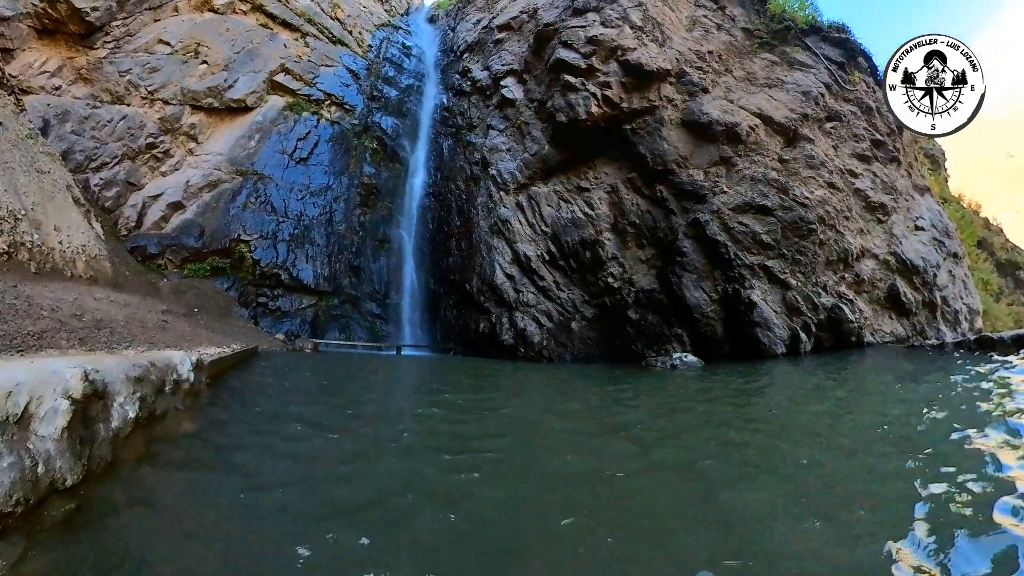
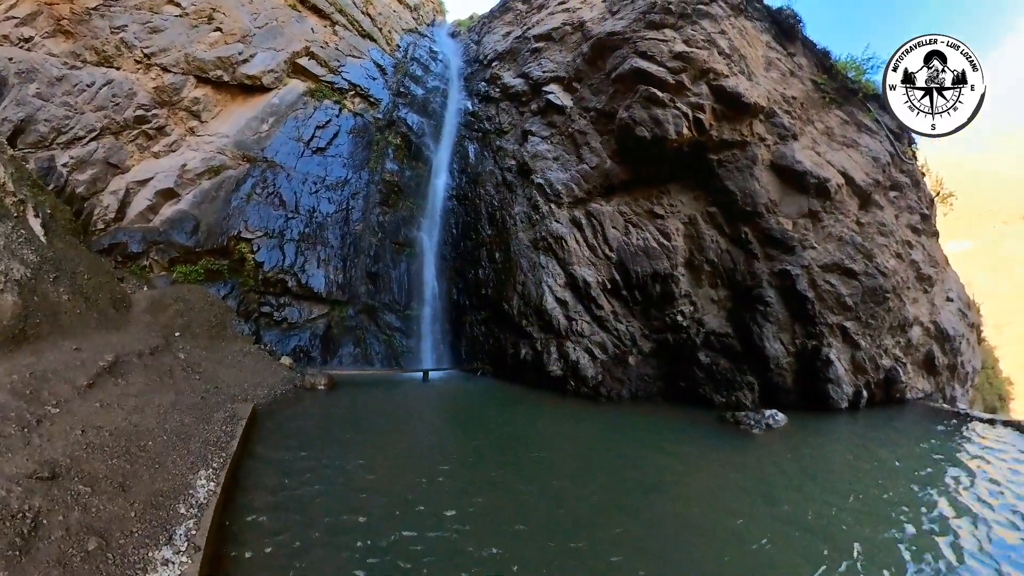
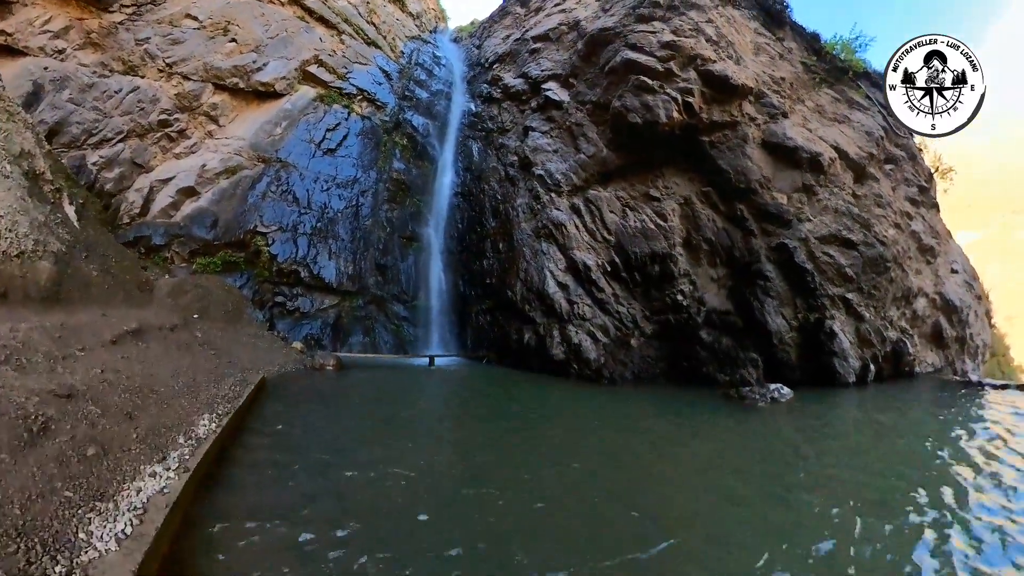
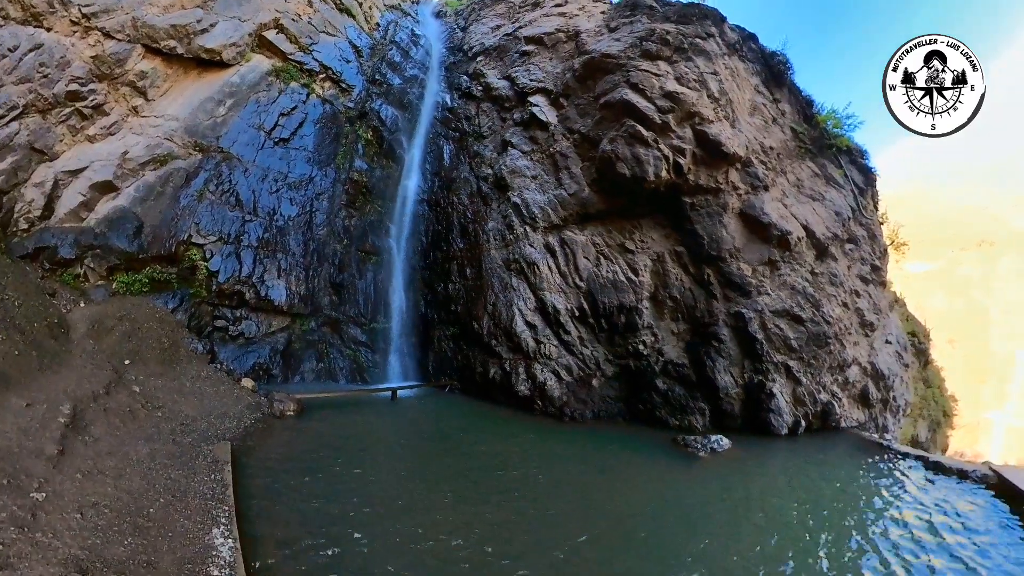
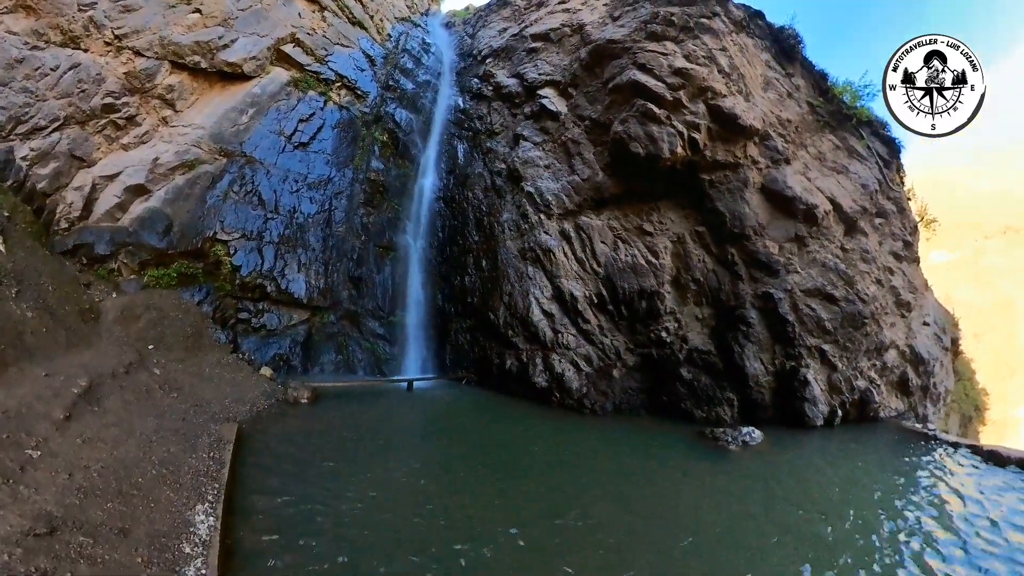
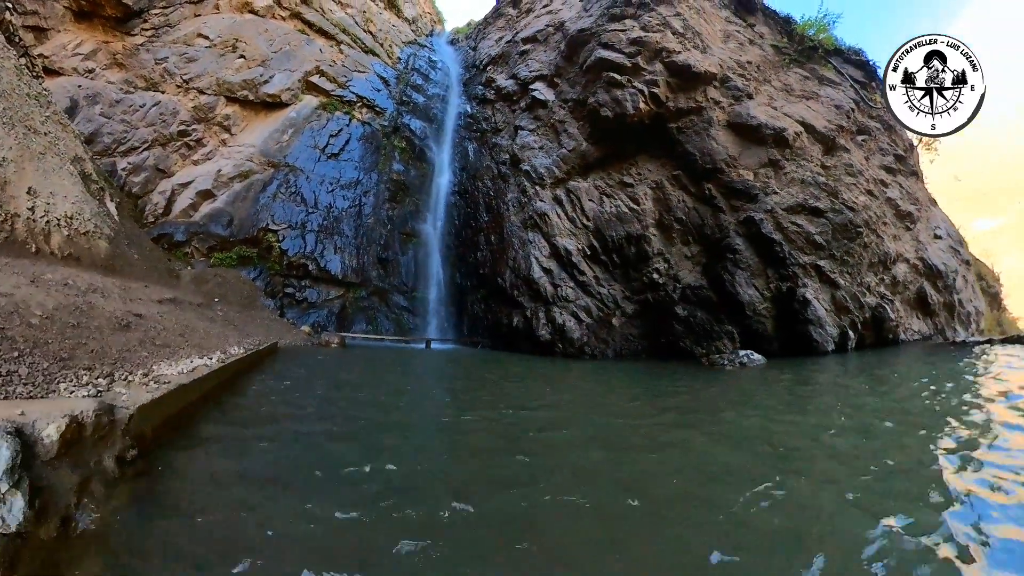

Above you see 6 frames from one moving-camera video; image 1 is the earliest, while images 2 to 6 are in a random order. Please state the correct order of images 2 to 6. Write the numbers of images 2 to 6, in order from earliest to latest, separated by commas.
6, 3, 2, 5, 4
